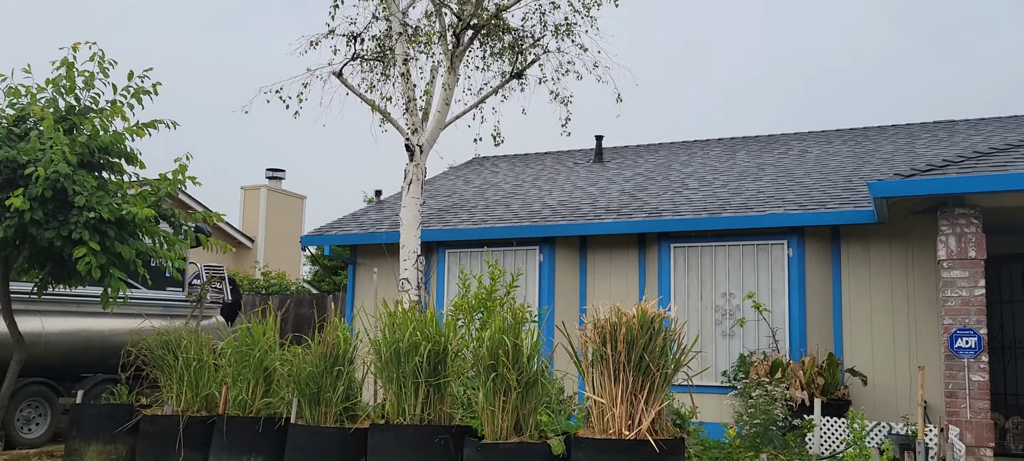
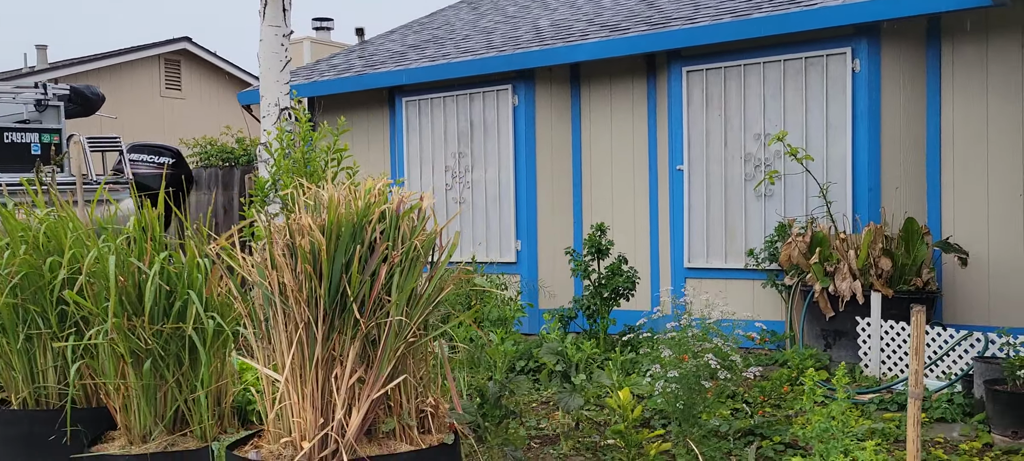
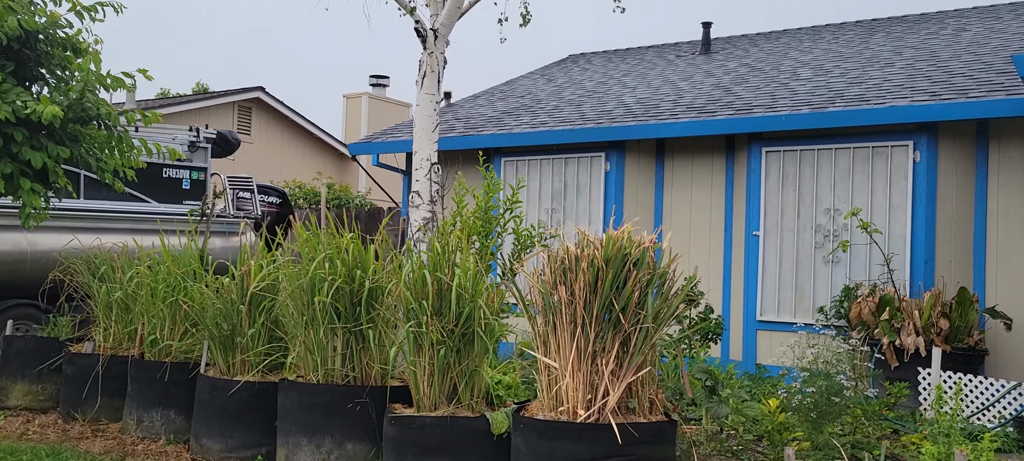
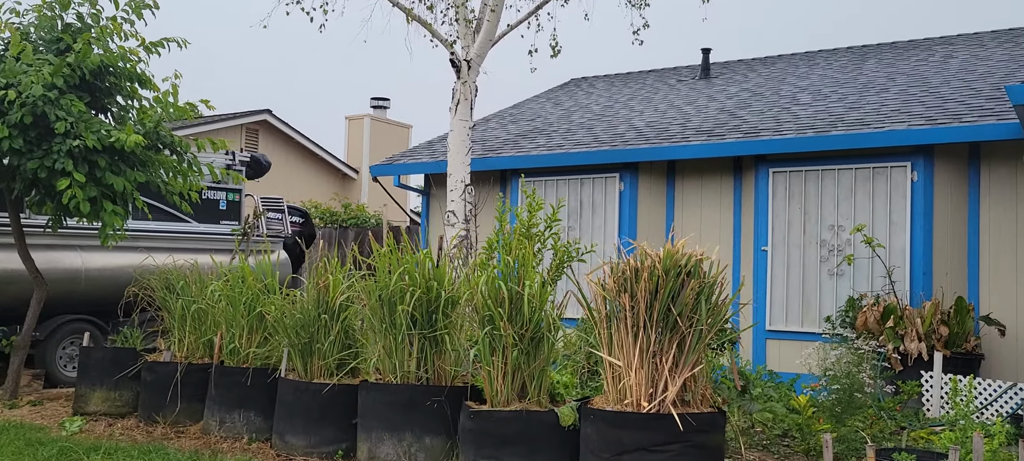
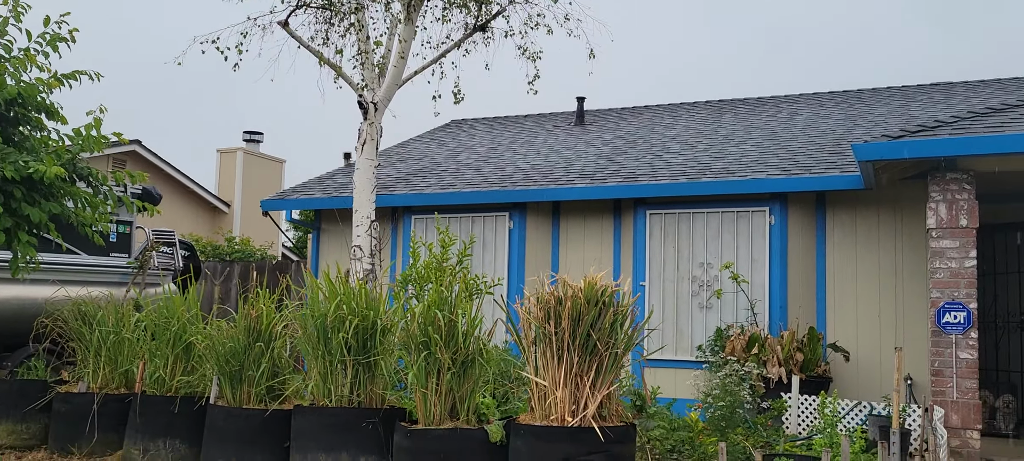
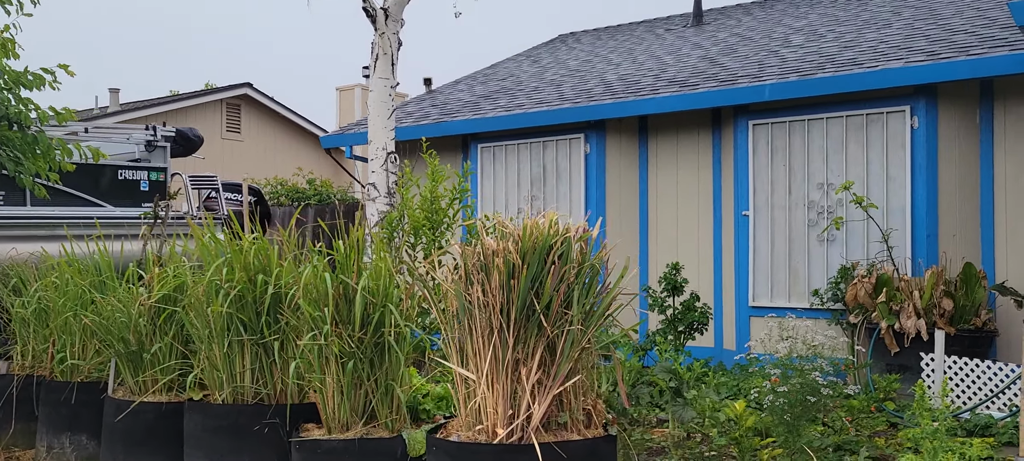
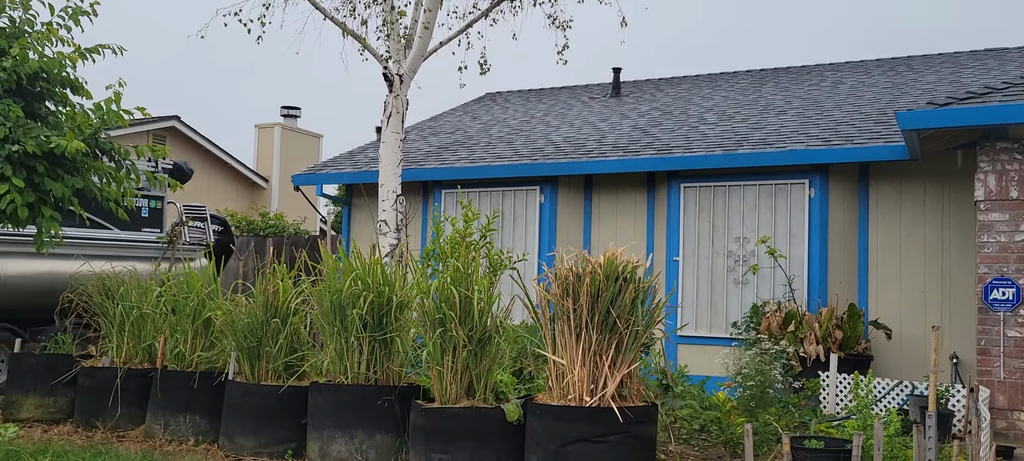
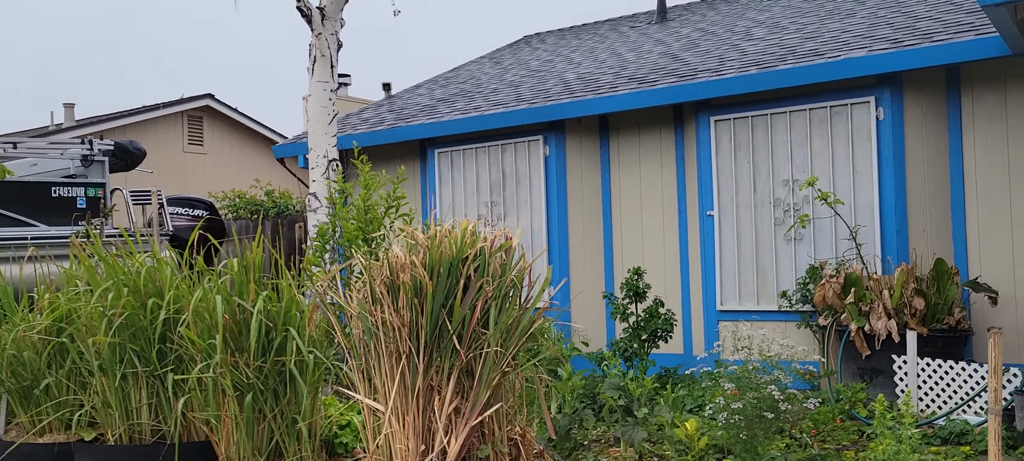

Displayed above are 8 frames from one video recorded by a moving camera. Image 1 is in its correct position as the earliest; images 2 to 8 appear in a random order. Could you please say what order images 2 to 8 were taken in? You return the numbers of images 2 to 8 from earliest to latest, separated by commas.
5, 7, 4, 3, 6, 8, 2
